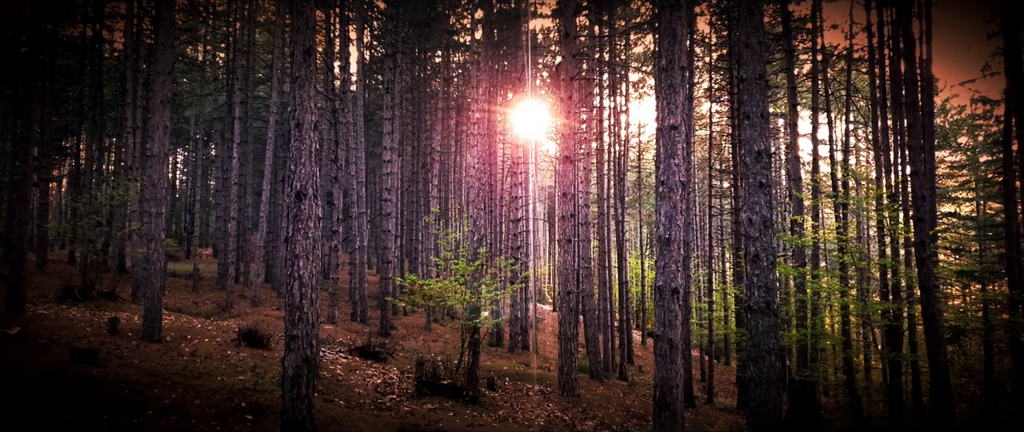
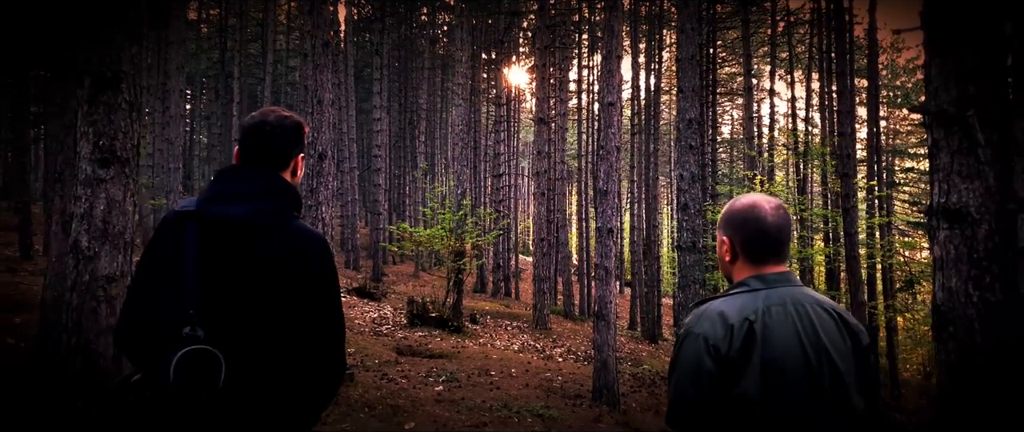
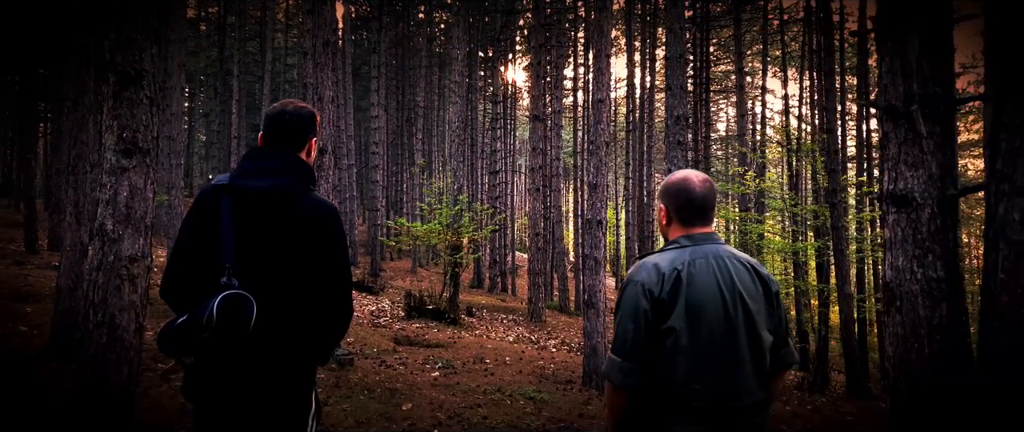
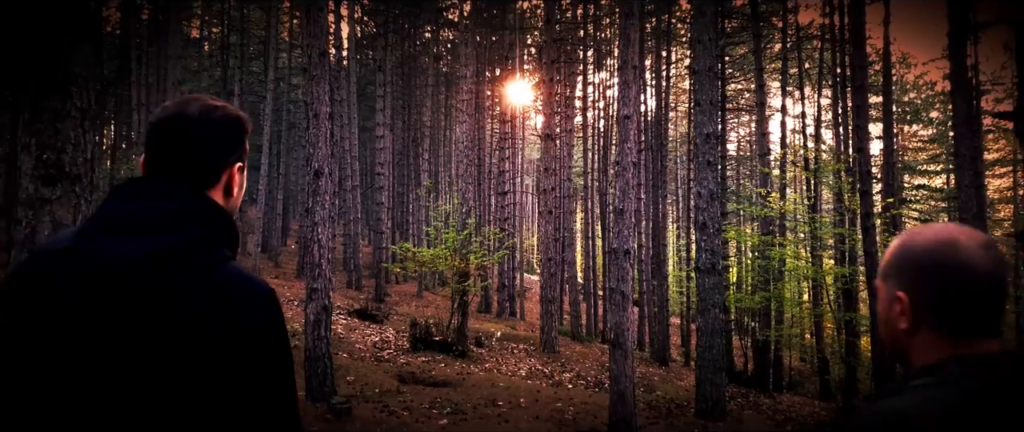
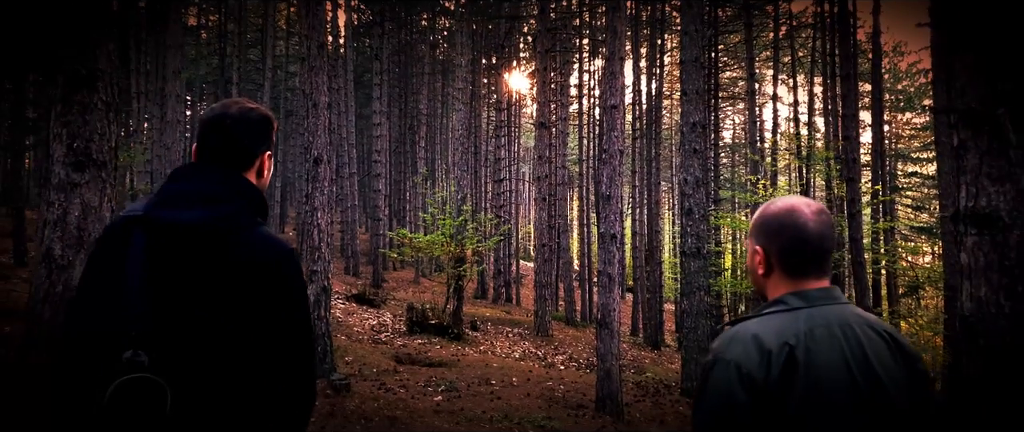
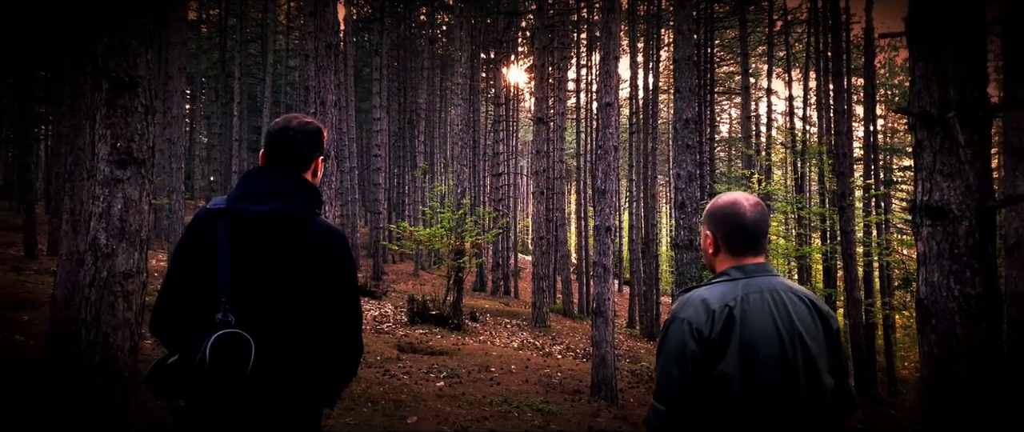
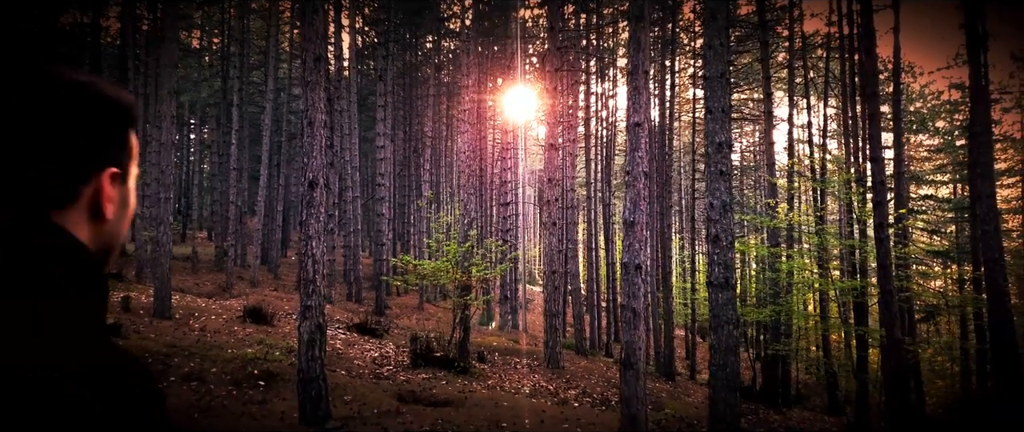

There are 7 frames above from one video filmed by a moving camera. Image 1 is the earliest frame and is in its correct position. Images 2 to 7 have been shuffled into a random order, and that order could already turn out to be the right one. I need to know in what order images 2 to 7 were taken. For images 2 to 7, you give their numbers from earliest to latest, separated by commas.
7, 4, 5, 2, 6, 3
